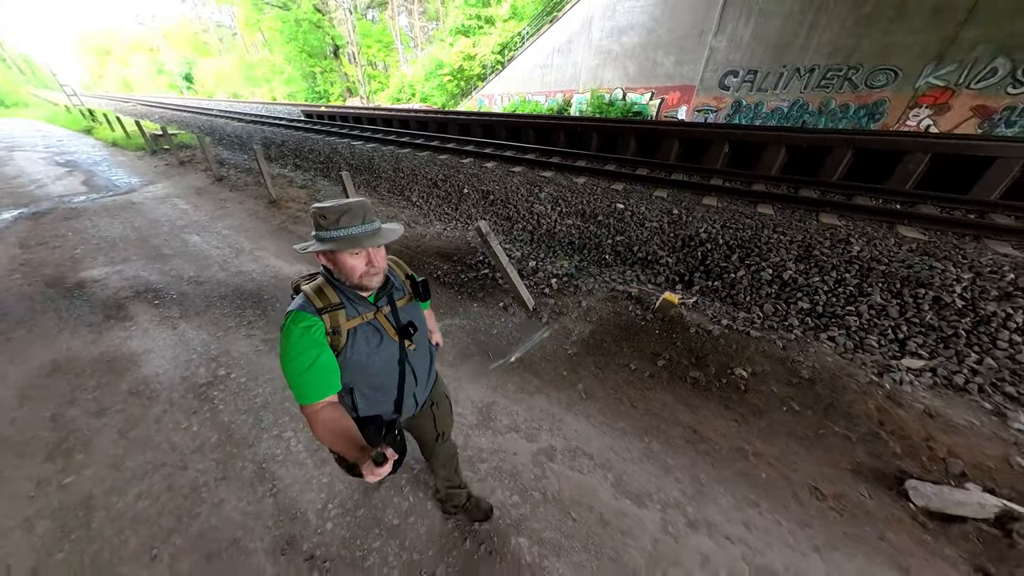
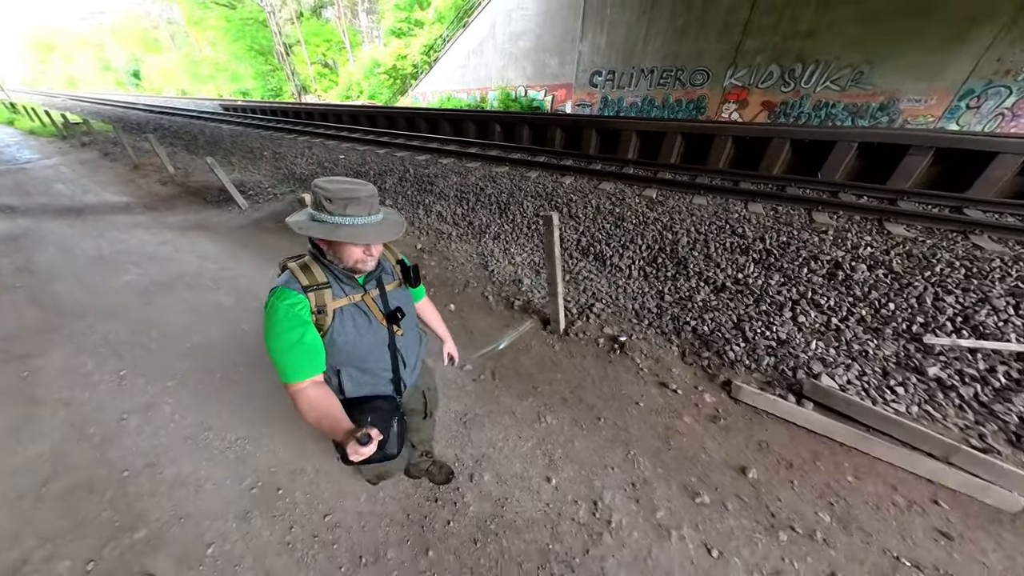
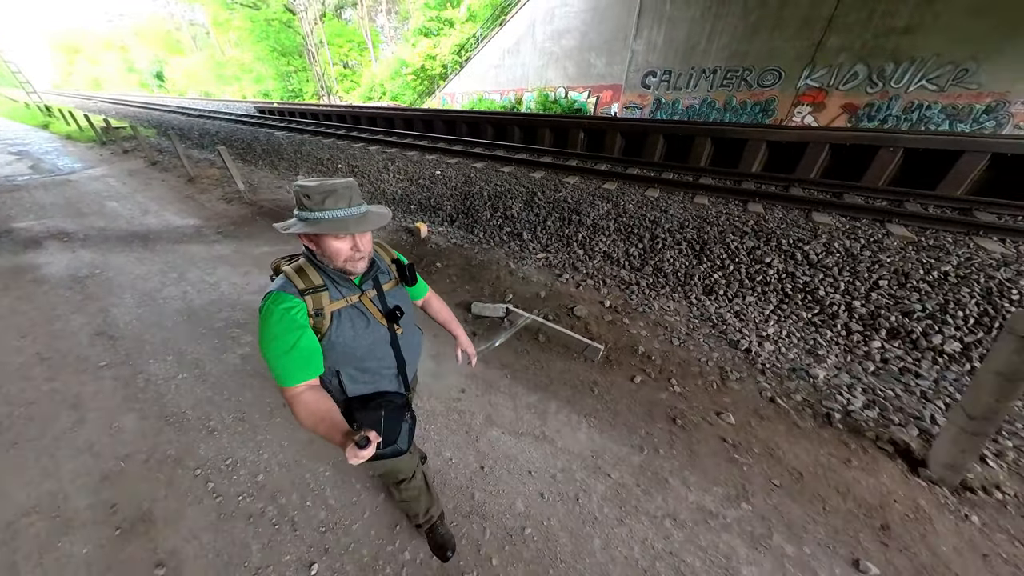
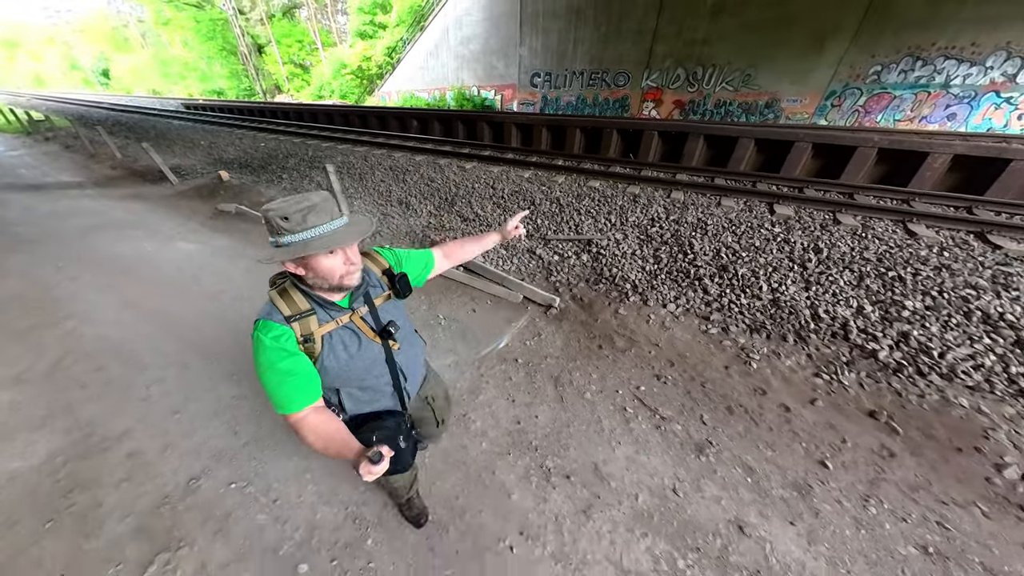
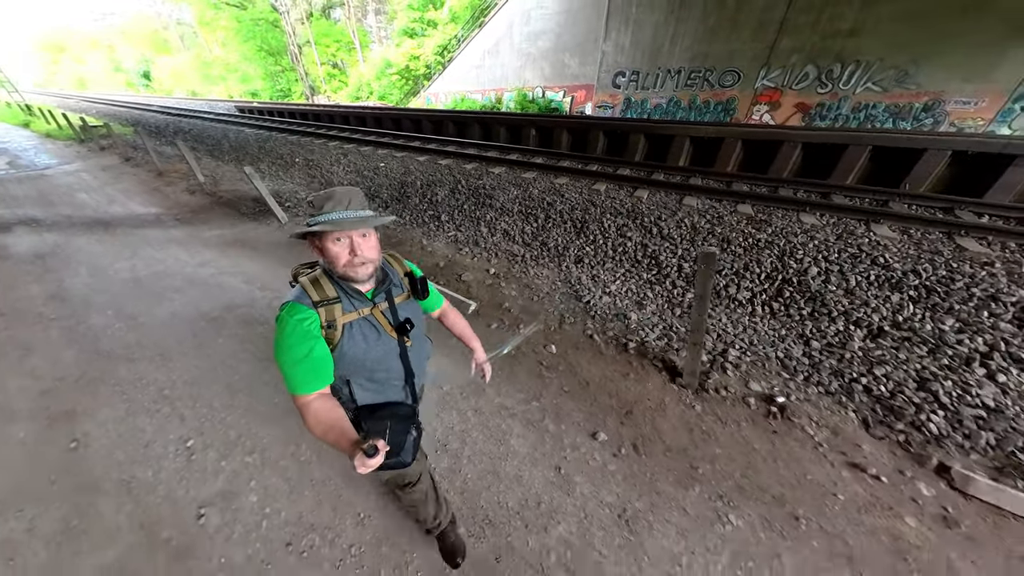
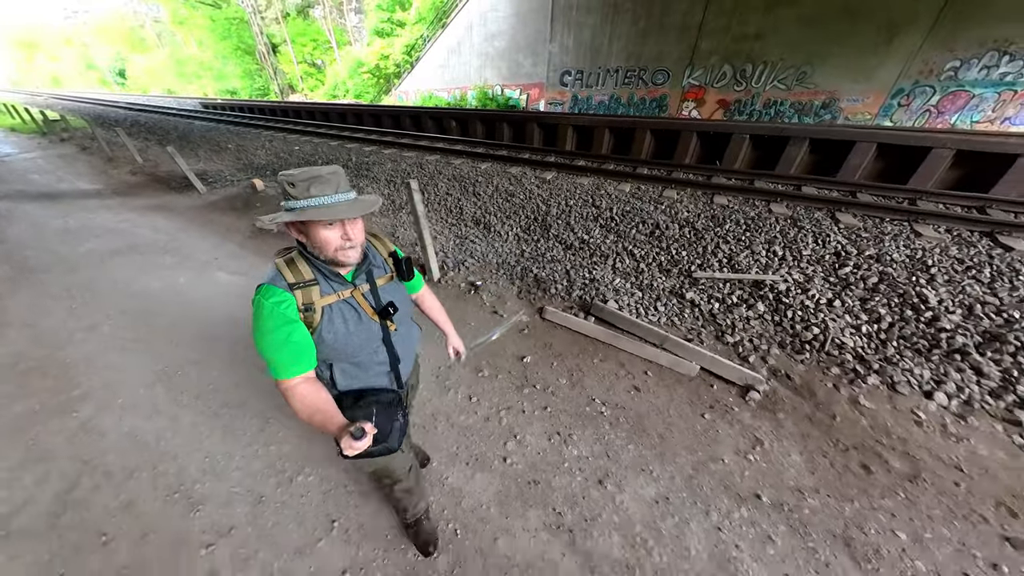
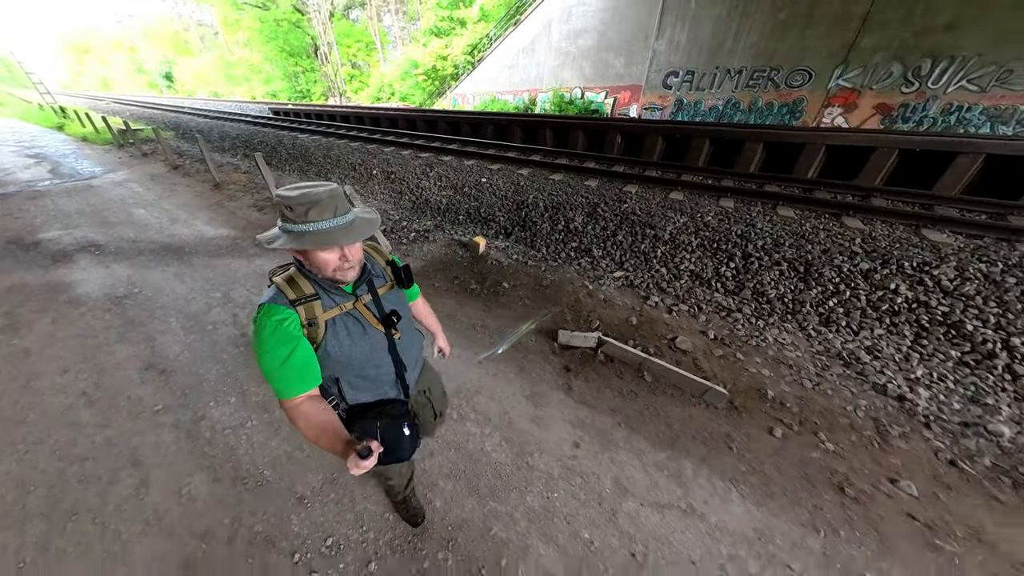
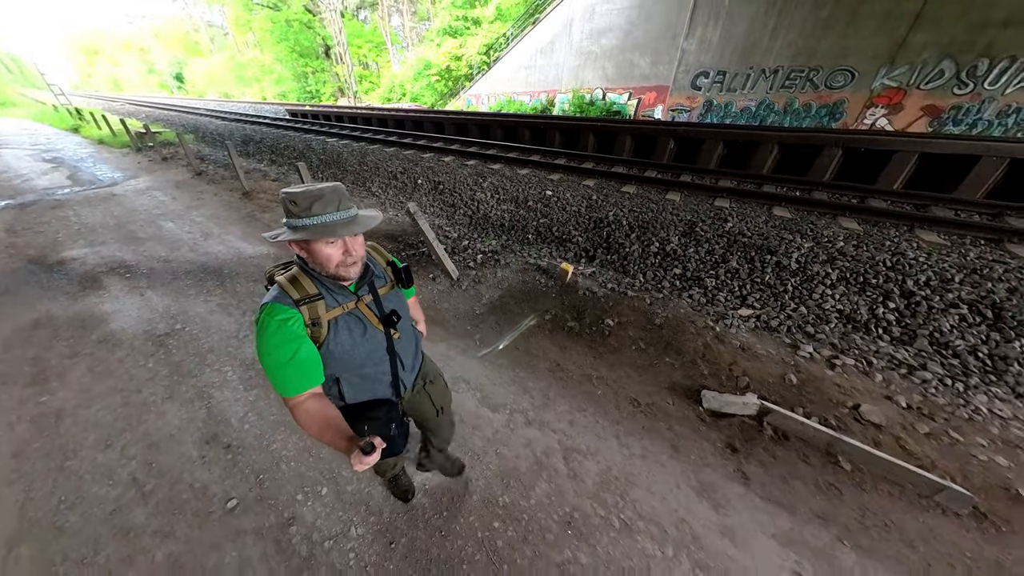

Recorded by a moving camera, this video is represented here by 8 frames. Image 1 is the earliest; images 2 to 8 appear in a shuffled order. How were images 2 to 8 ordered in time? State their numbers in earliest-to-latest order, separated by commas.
8, 7, 3, 5, 2, 6, 4
